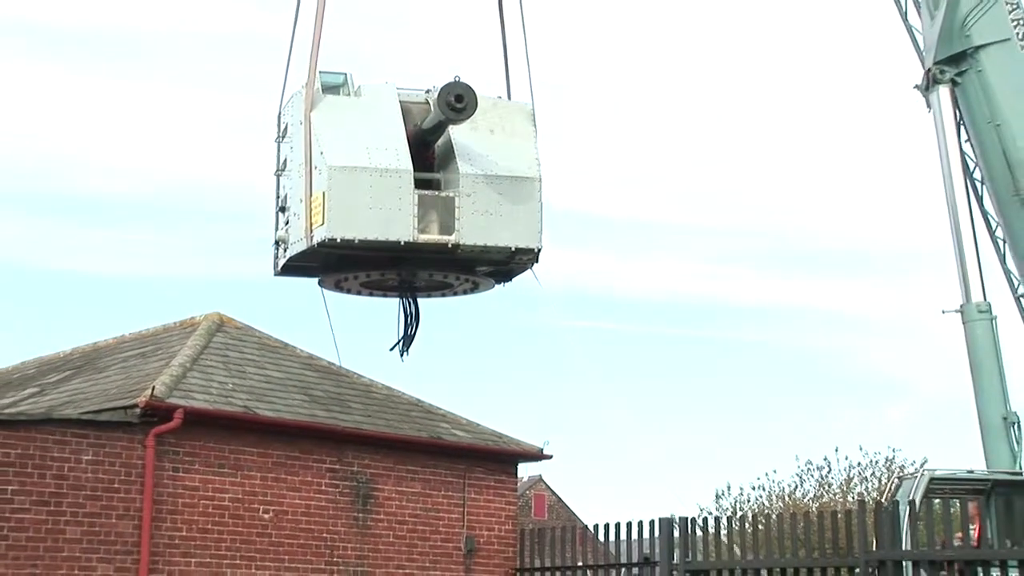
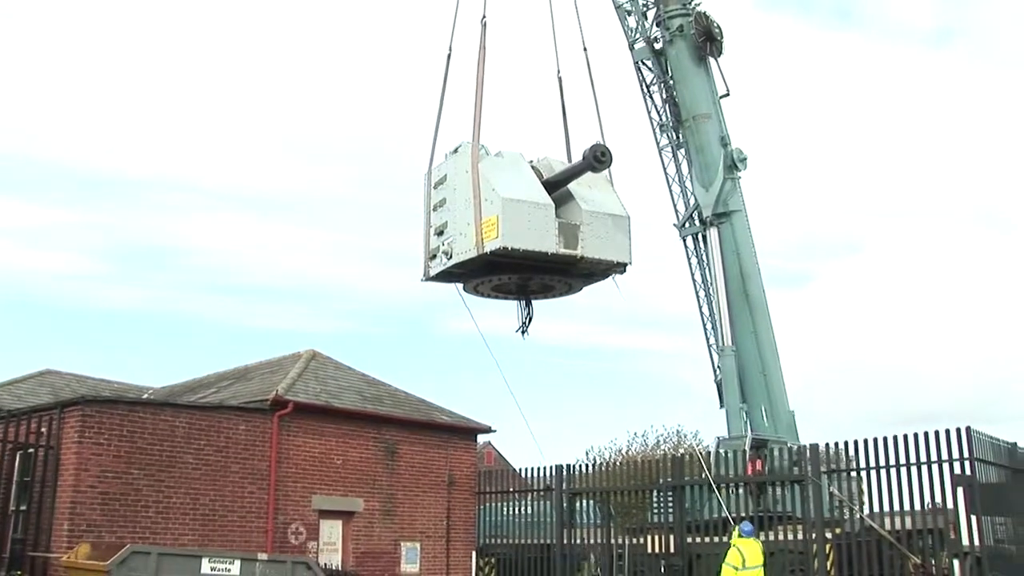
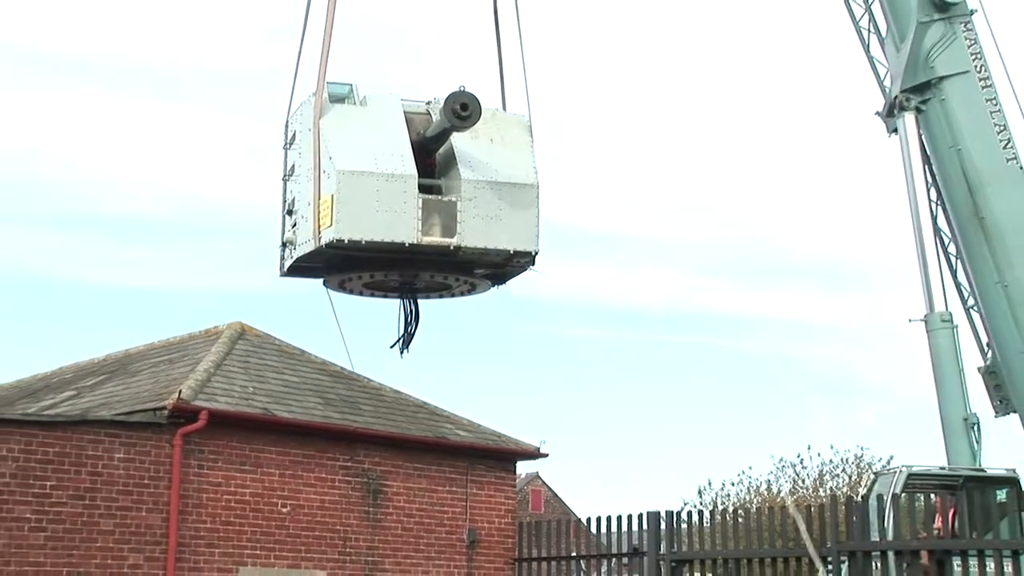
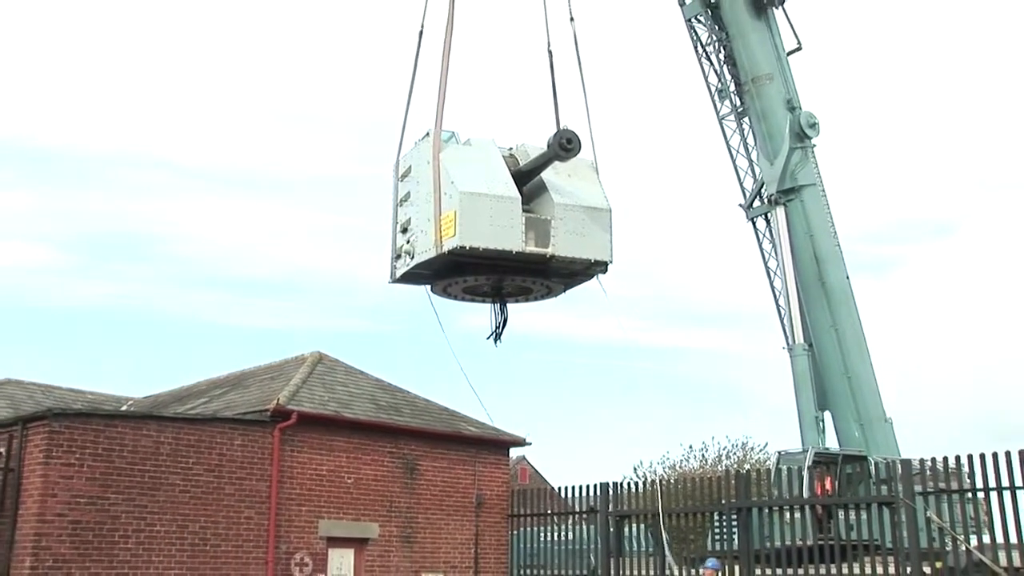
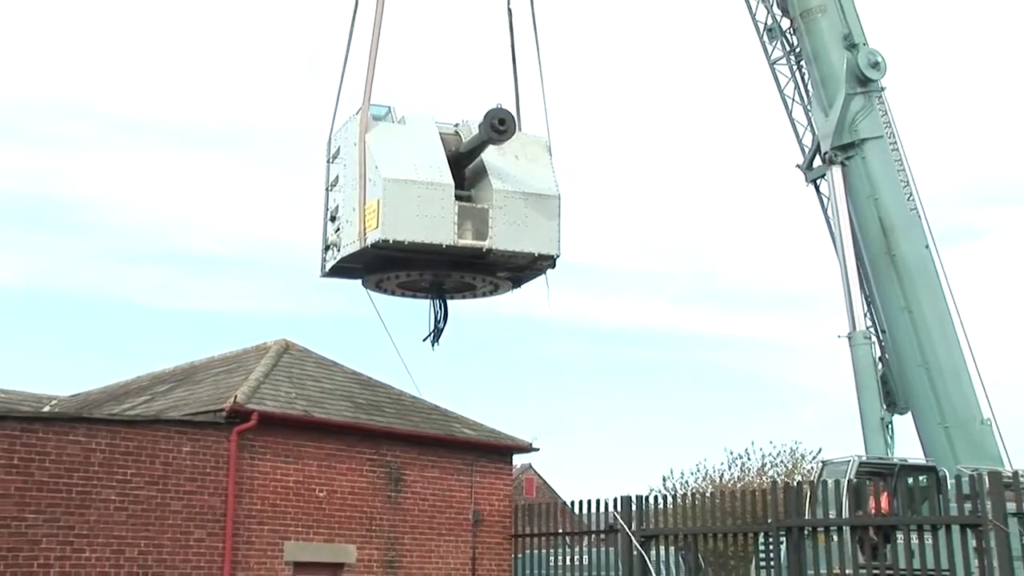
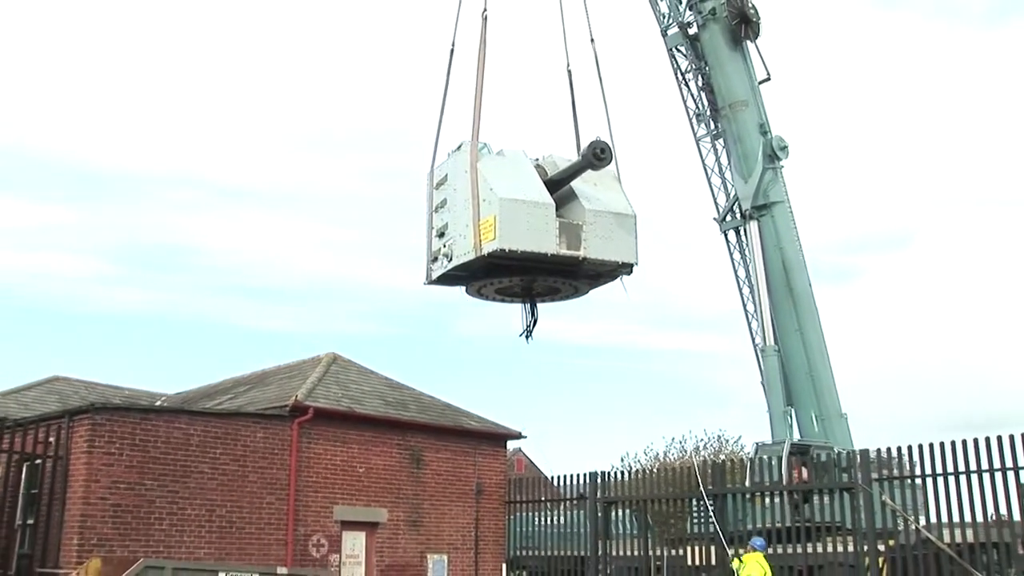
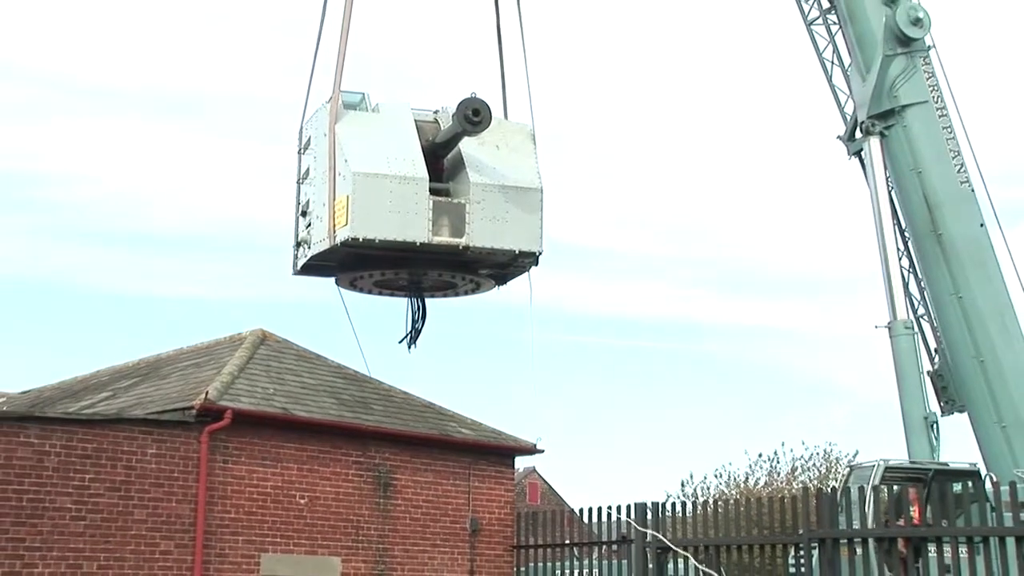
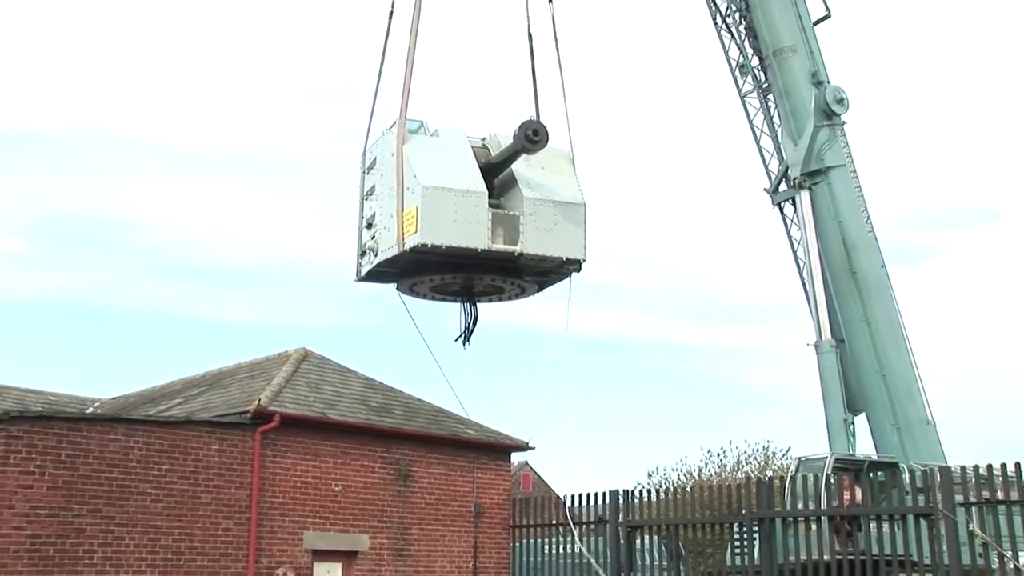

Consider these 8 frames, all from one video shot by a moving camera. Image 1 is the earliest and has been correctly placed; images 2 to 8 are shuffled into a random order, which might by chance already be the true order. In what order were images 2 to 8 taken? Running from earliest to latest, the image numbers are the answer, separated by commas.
3, 7, 5, 8, 4, 6, 2
